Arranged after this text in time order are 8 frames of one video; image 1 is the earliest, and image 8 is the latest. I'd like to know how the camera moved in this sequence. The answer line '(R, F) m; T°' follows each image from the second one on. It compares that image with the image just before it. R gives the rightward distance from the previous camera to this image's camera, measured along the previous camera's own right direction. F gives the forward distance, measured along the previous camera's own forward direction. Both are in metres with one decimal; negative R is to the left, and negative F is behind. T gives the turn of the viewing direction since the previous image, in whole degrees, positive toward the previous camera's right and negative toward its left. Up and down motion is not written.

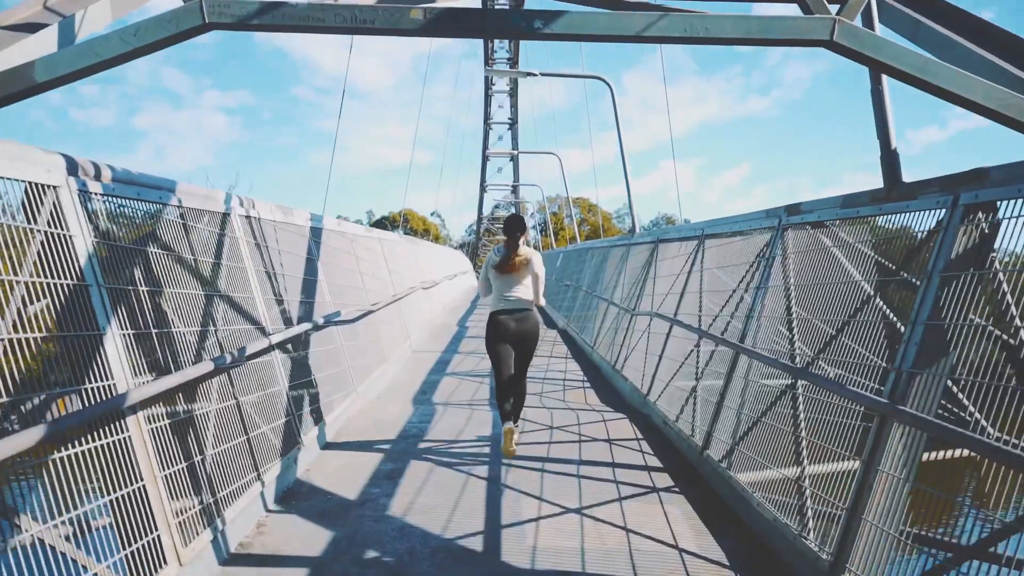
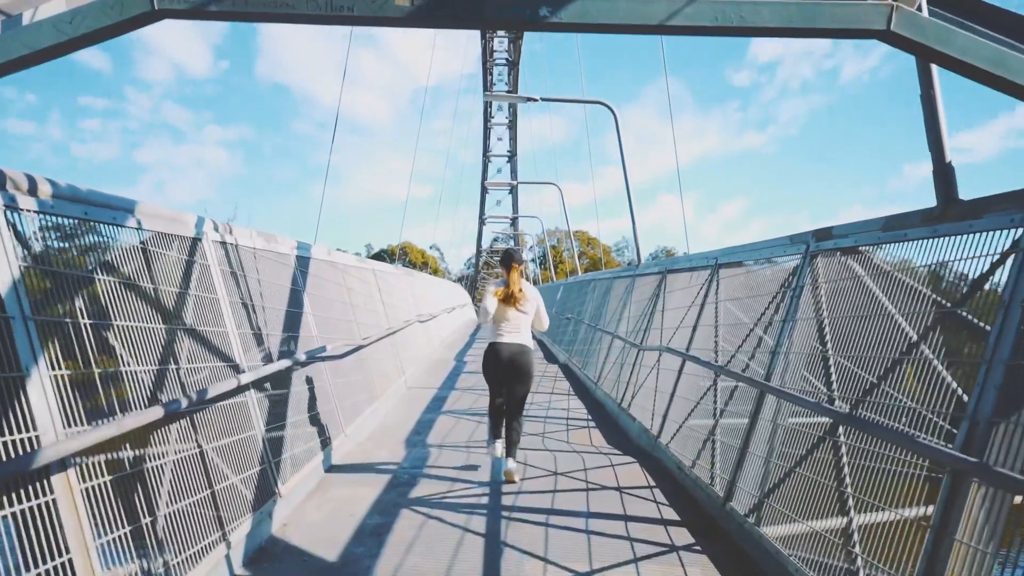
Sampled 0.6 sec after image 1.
(0.0, +0.4) m; 0°
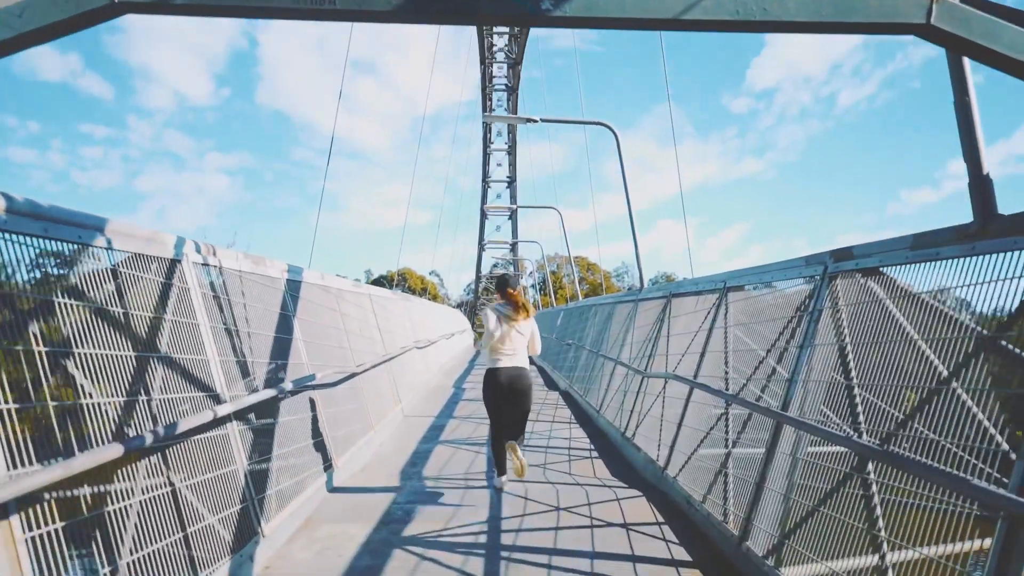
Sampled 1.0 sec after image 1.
(0.0, +0.2) m; 0°
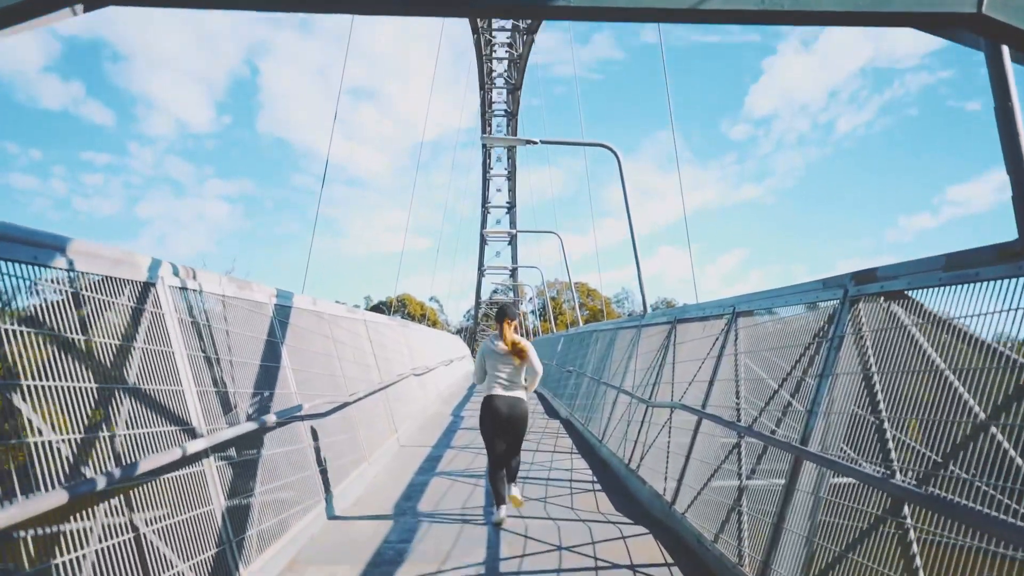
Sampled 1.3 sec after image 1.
(0.0, +0.3) m; 0°
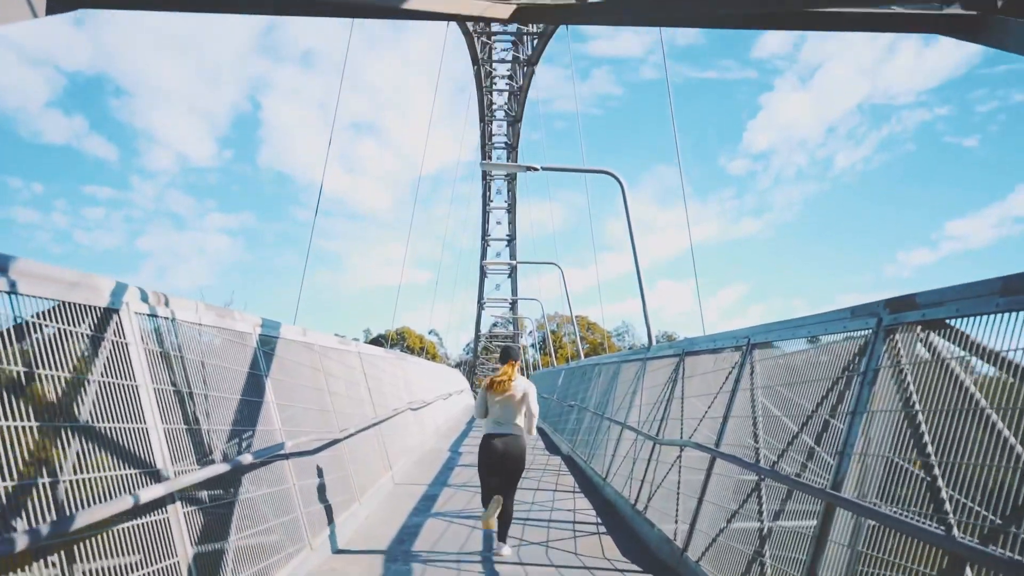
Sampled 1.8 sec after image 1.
(0.0, +0.3) m; 0°
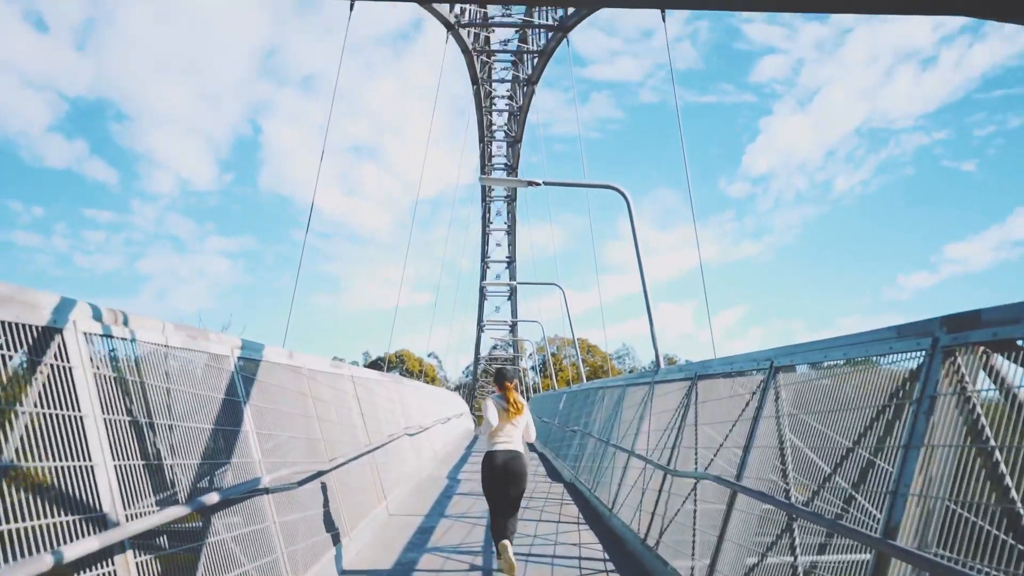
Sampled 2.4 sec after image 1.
(0.0, +0.4) m; 0°
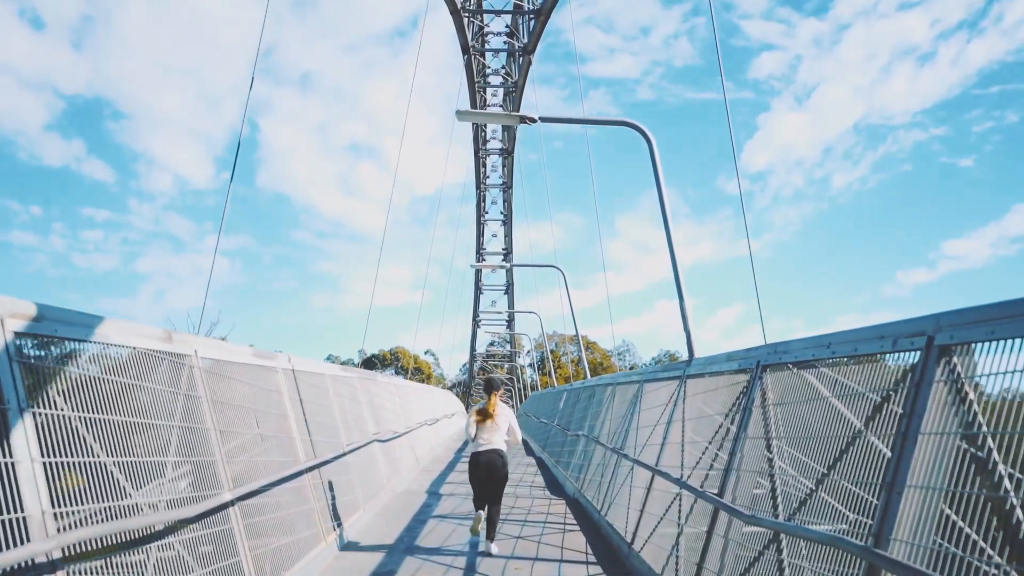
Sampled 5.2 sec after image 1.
(+0.1, +0.2) m; 0°
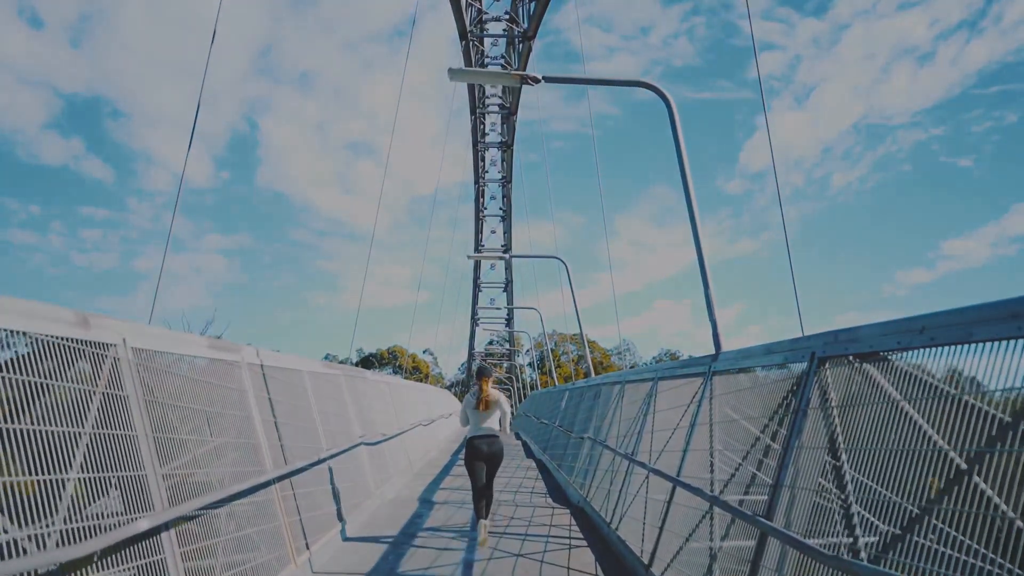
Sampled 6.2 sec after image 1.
(+0.1, -0.8) m; 0°
